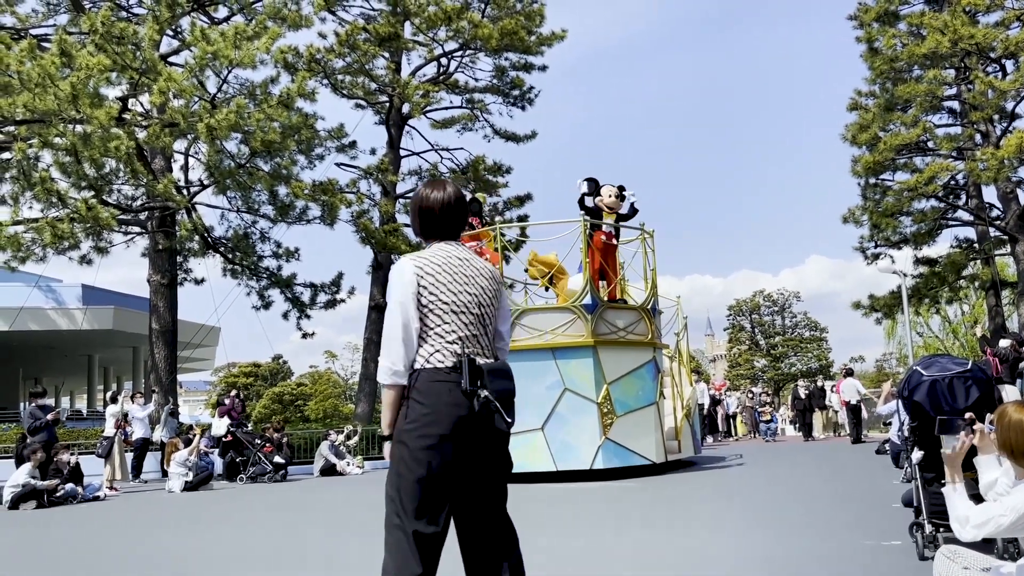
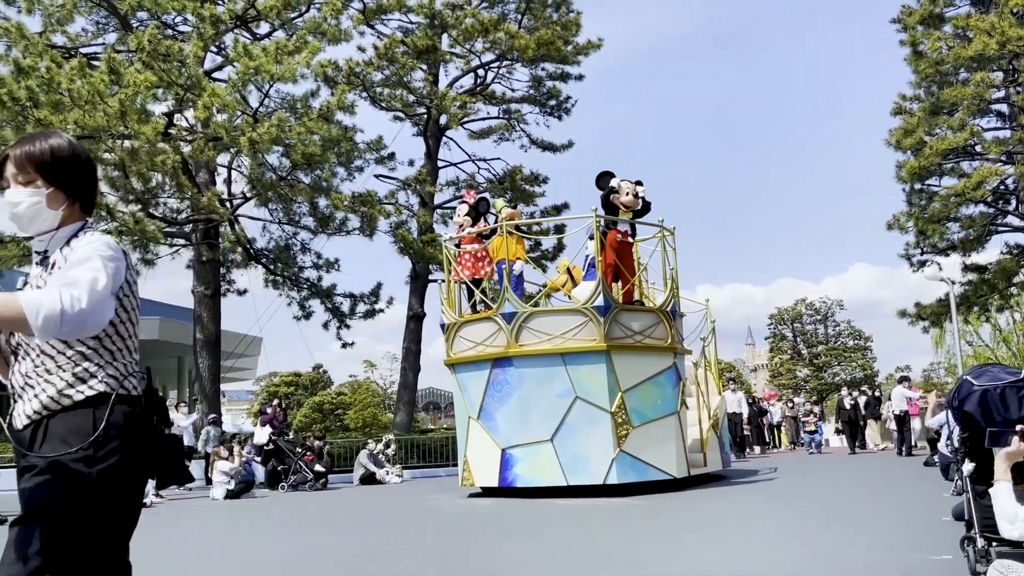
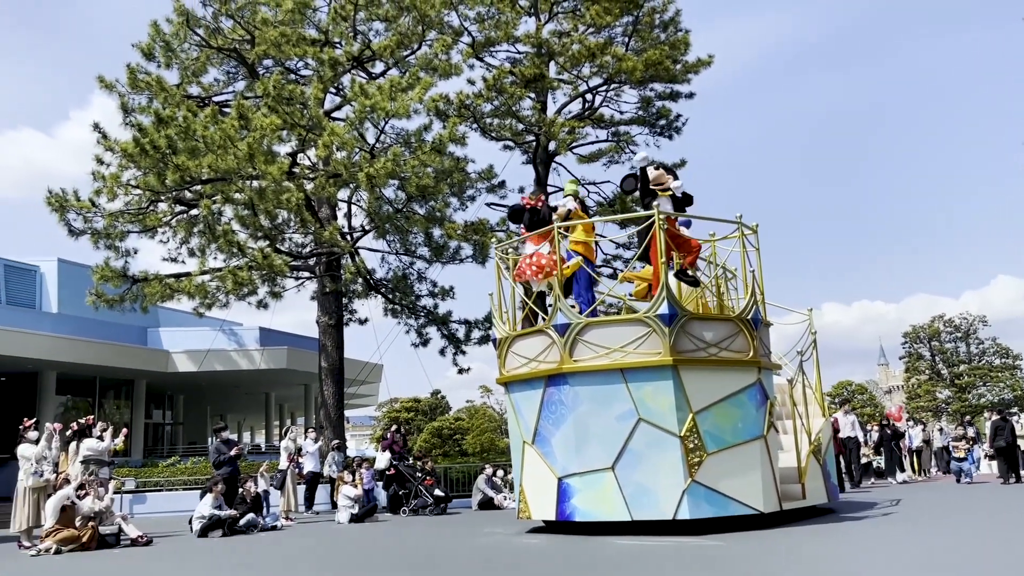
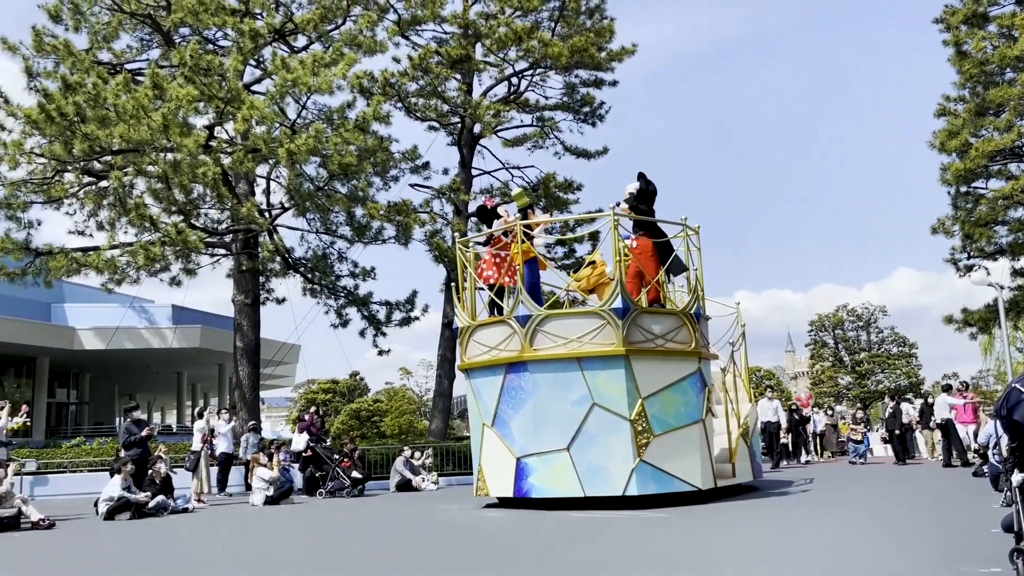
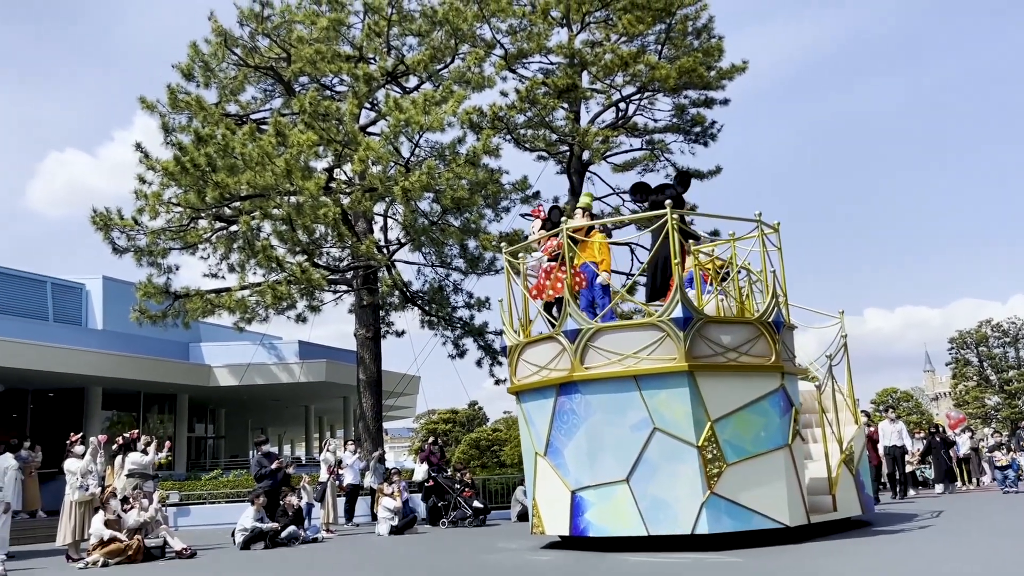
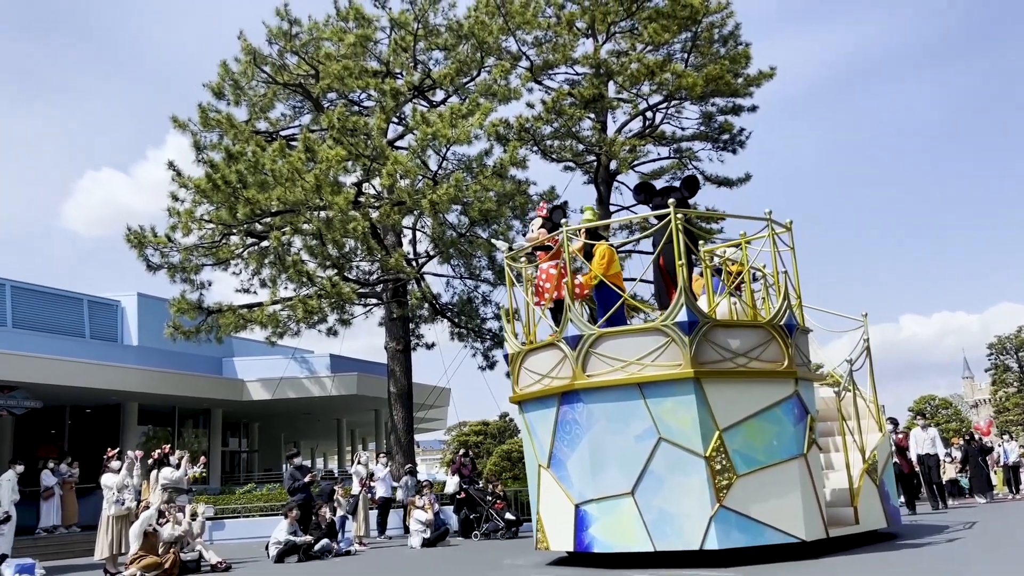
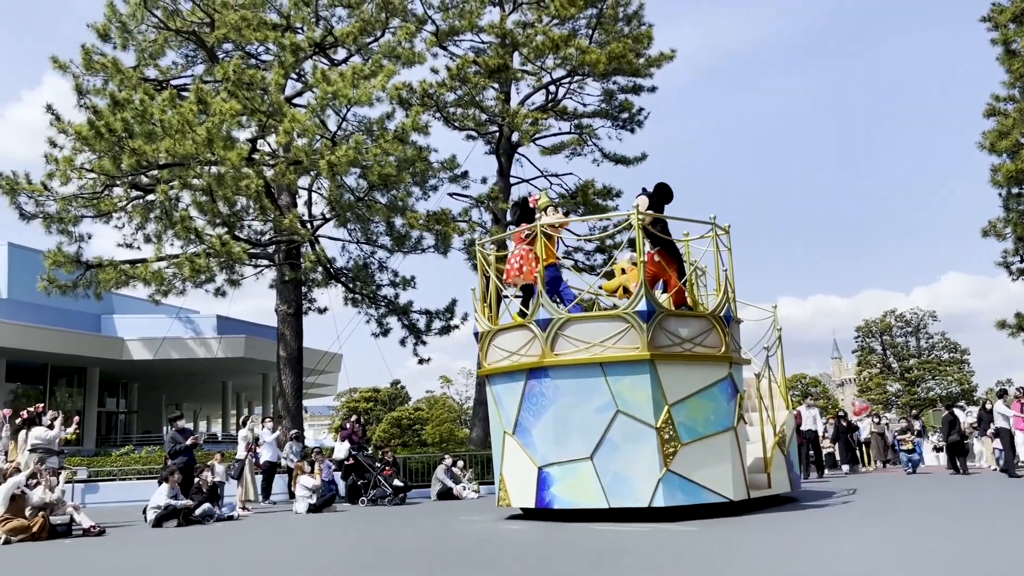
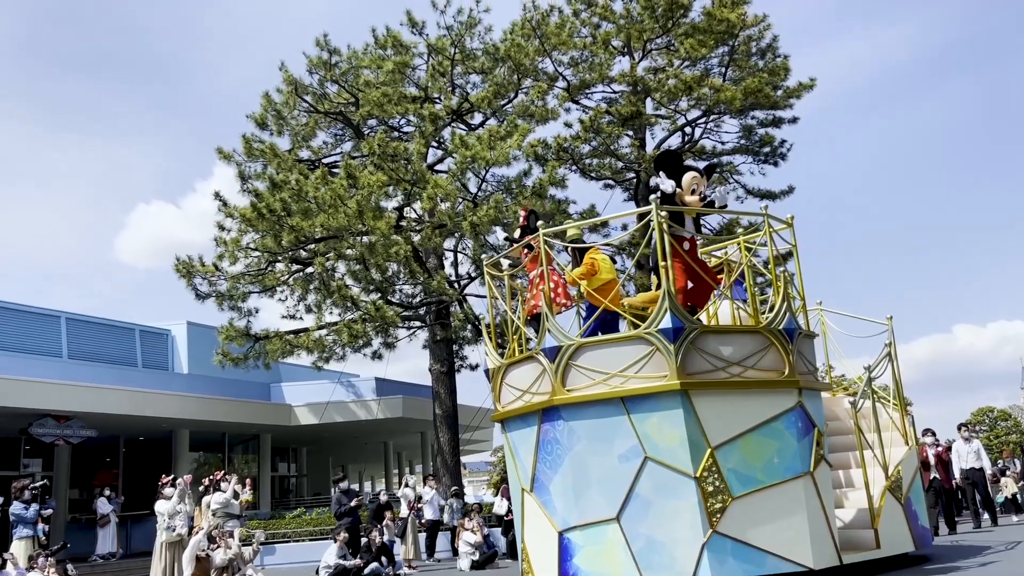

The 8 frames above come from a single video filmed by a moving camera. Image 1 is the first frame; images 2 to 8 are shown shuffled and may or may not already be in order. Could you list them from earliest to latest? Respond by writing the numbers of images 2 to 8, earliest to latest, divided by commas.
2, 4, 7, 3, 5, 6, 8
